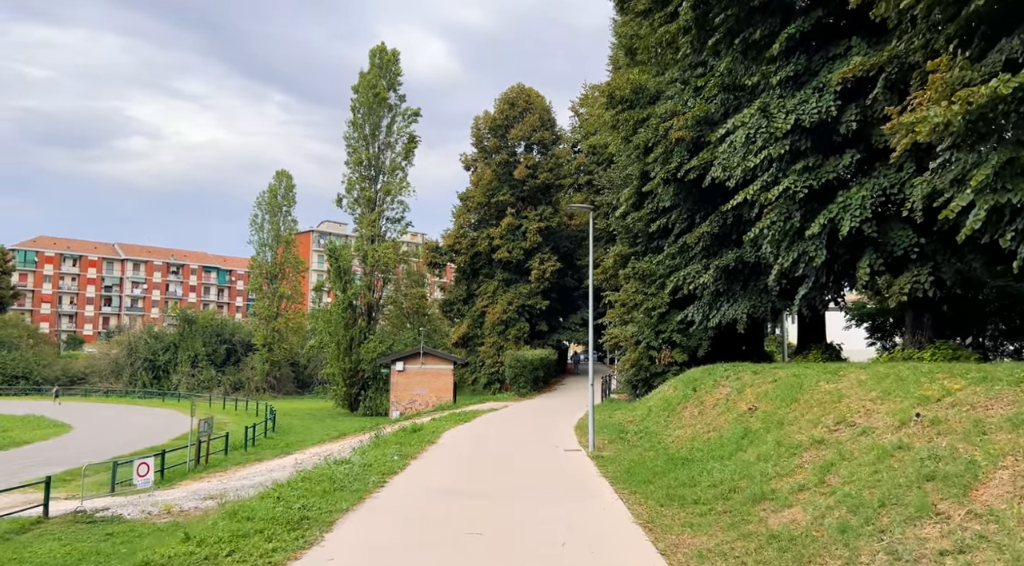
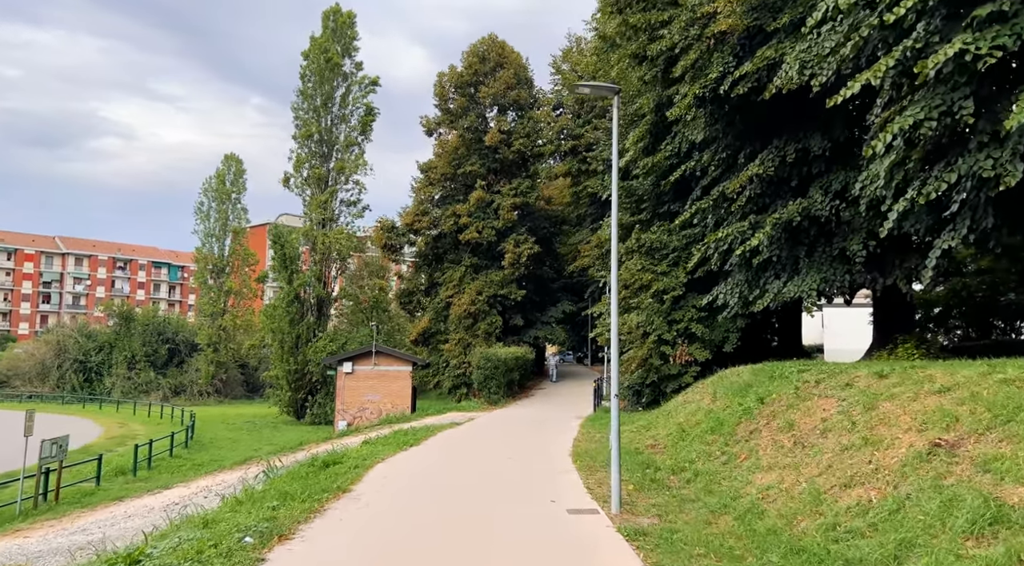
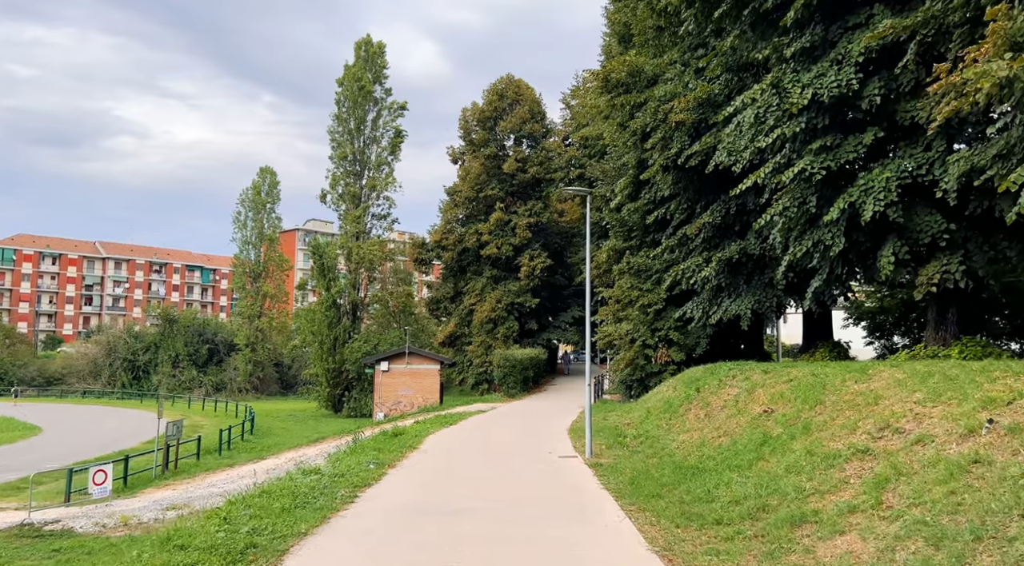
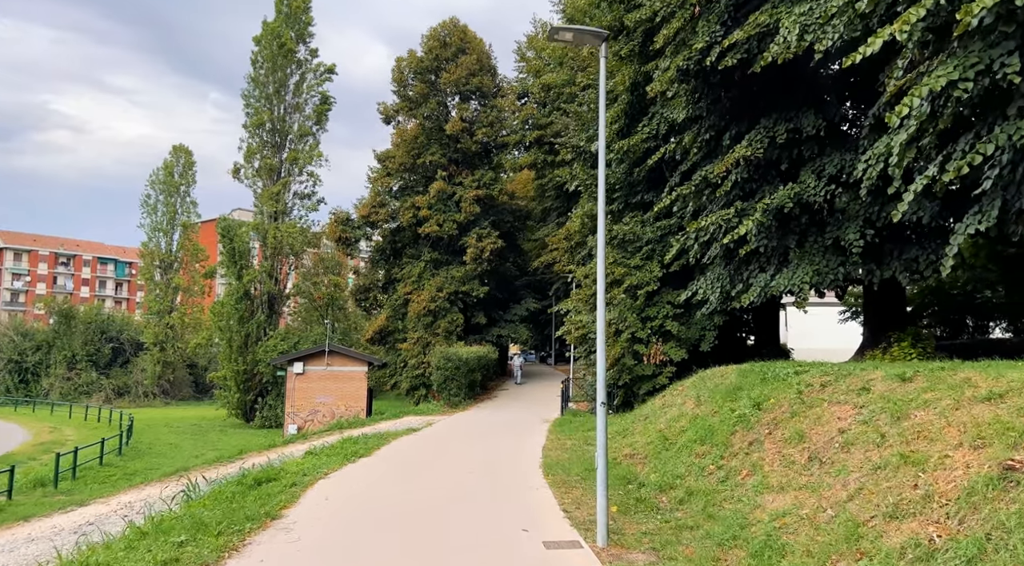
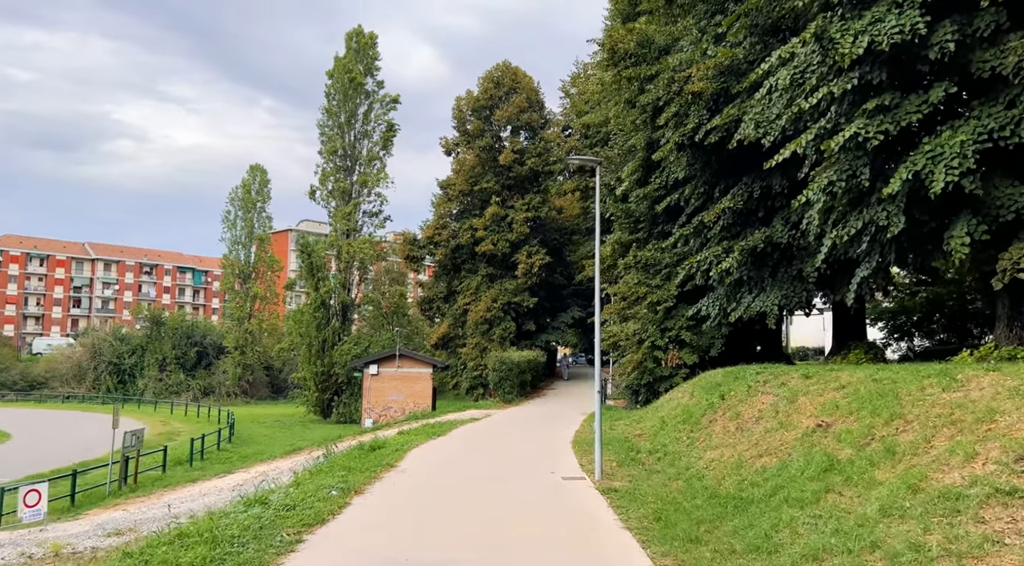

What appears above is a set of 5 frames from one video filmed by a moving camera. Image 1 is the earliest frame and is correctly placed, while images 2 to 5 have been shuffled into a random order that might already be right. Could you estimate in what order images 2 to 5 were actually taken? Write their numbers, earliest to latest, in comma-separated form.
3, 5, 2, 4
